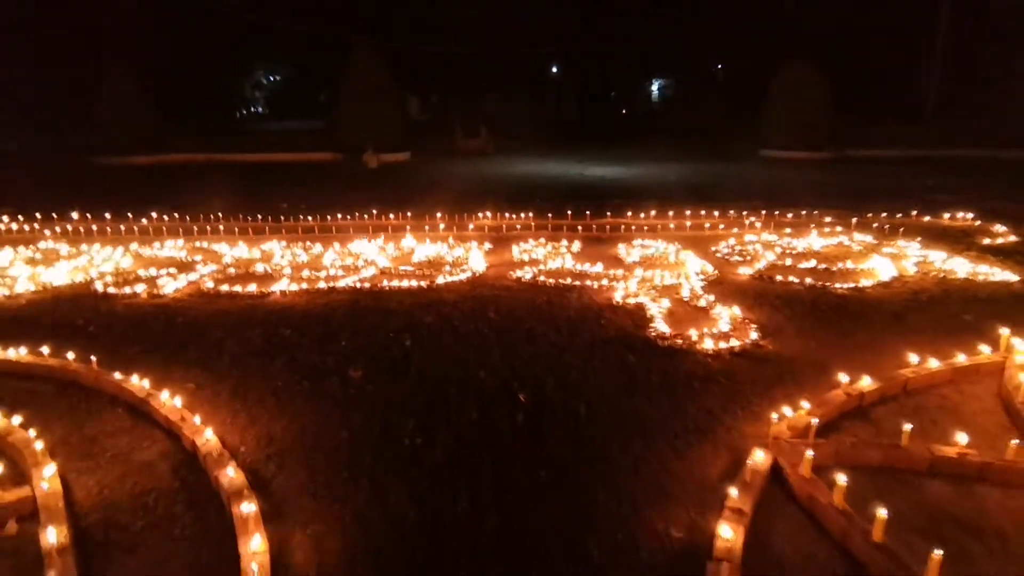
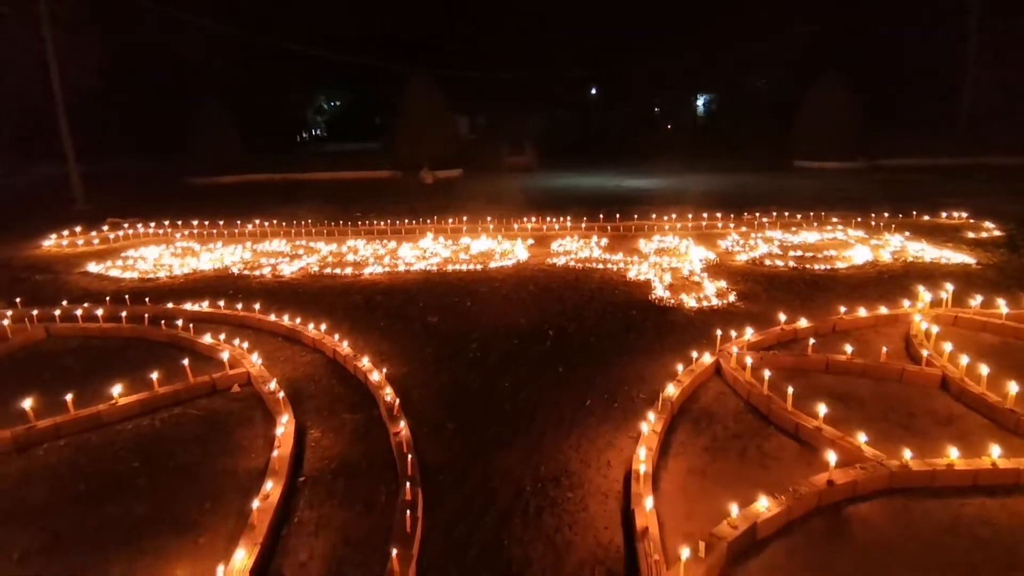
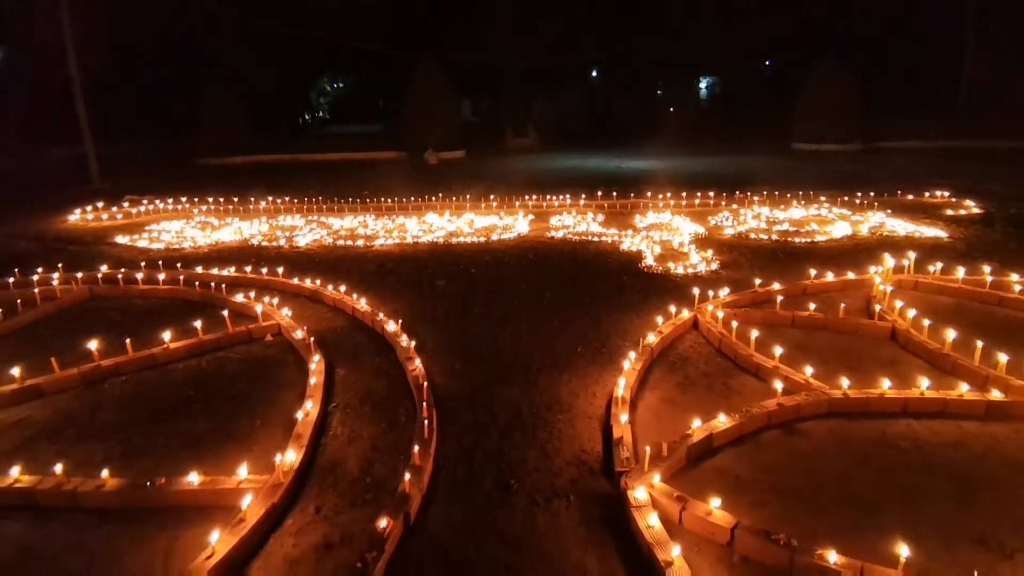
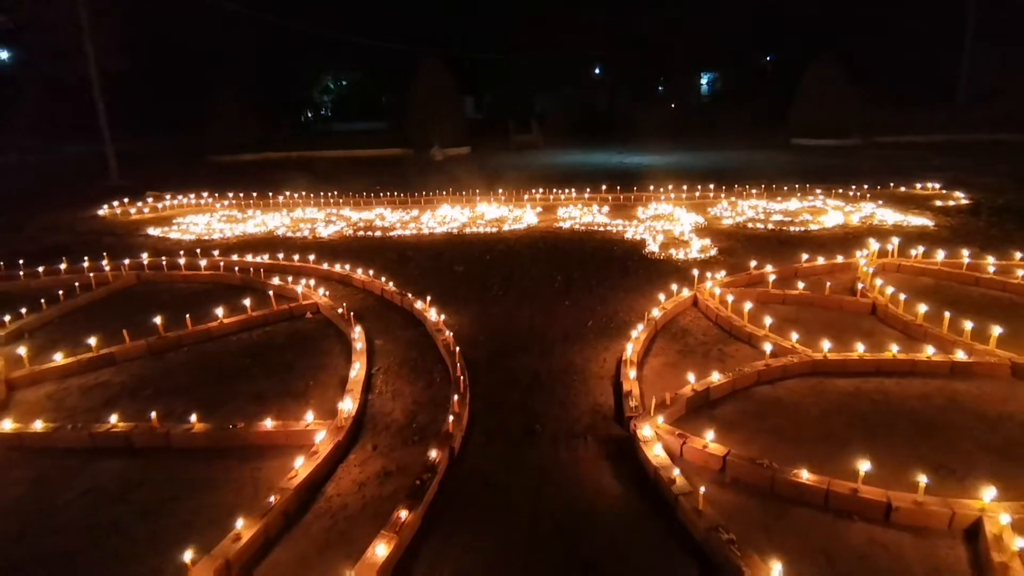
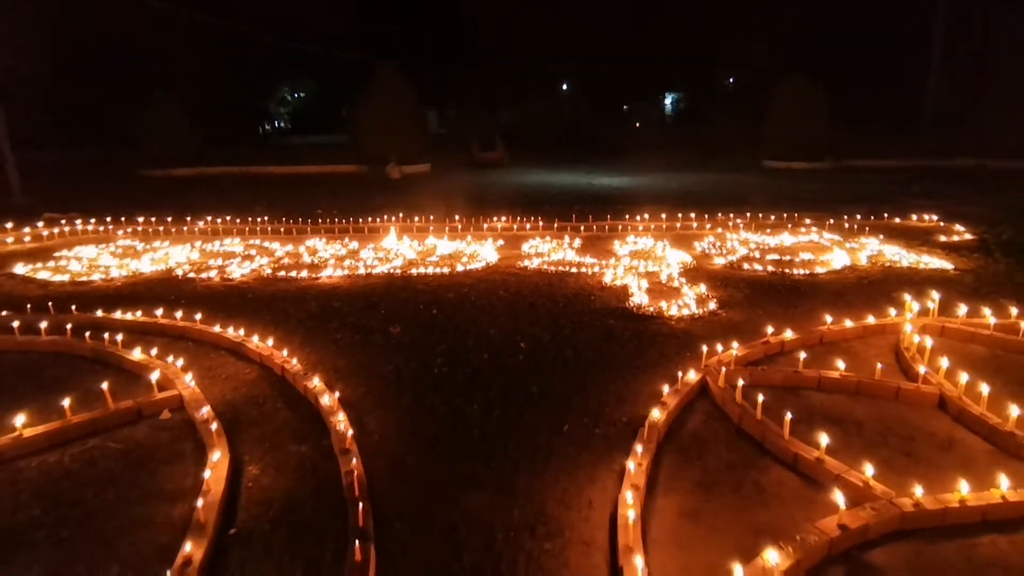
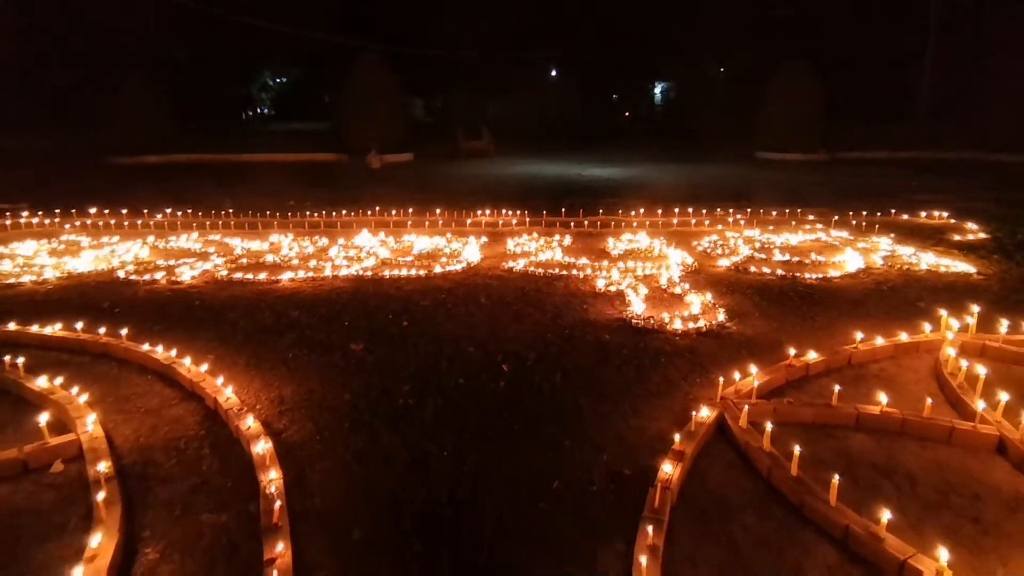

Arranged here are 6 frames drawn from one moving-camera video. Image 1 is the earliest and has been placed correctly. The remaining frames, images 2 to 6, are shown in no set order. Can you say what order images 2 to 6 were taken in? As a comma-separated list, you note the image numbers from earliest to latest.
6, 5, 2, 3, 4
